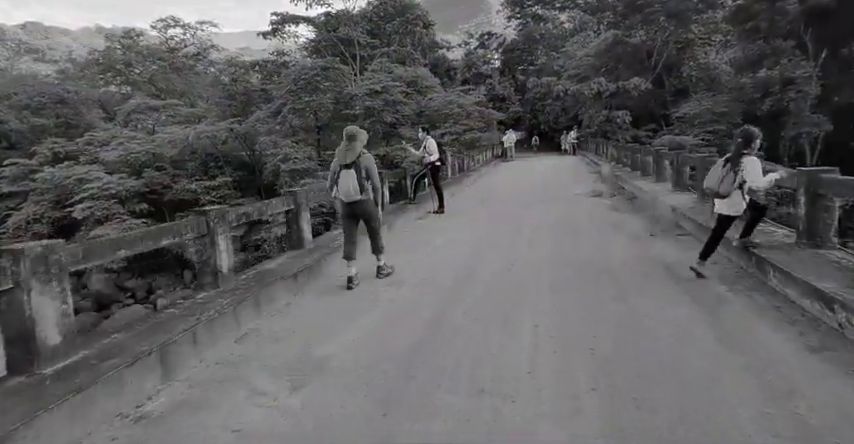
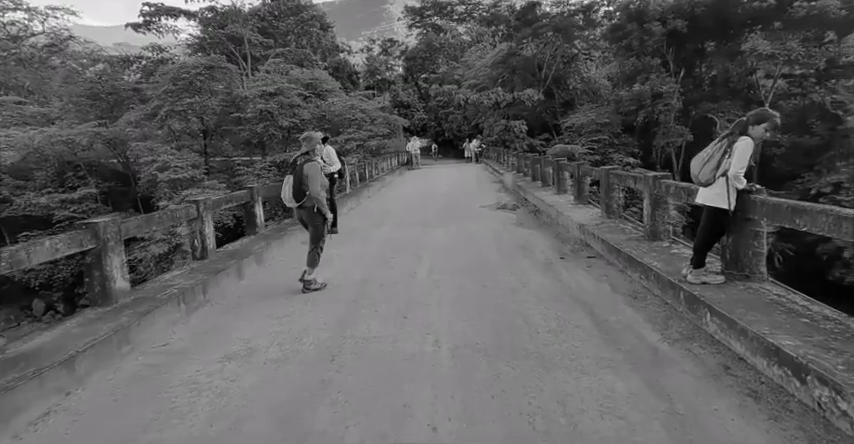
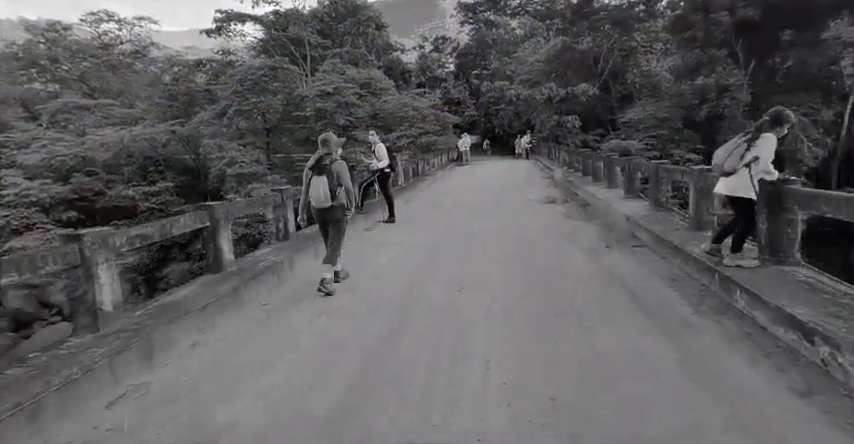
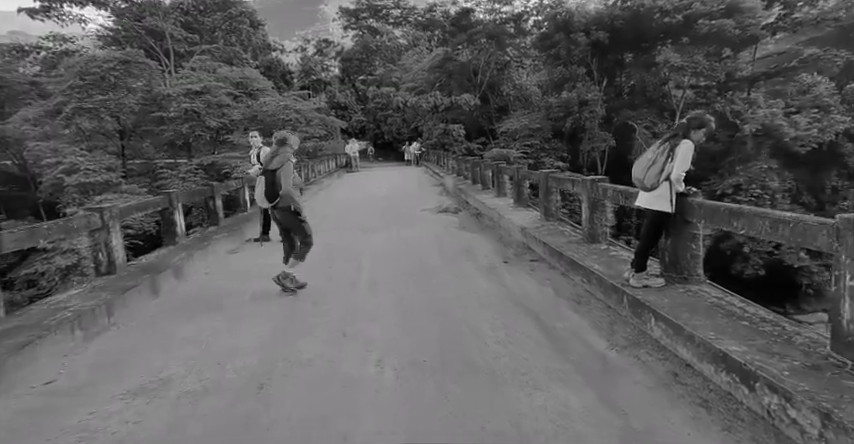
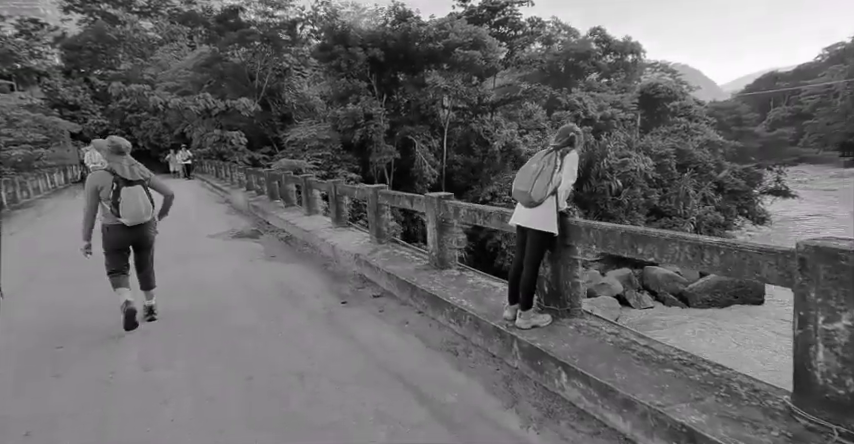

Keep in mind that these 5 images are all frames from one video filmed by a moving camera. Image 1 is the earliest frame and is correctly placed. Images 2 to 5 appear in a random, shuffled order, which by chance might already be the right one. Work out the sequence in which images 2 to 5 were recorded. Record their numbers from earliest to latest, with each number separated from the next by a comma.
3, 2, 4, 5
